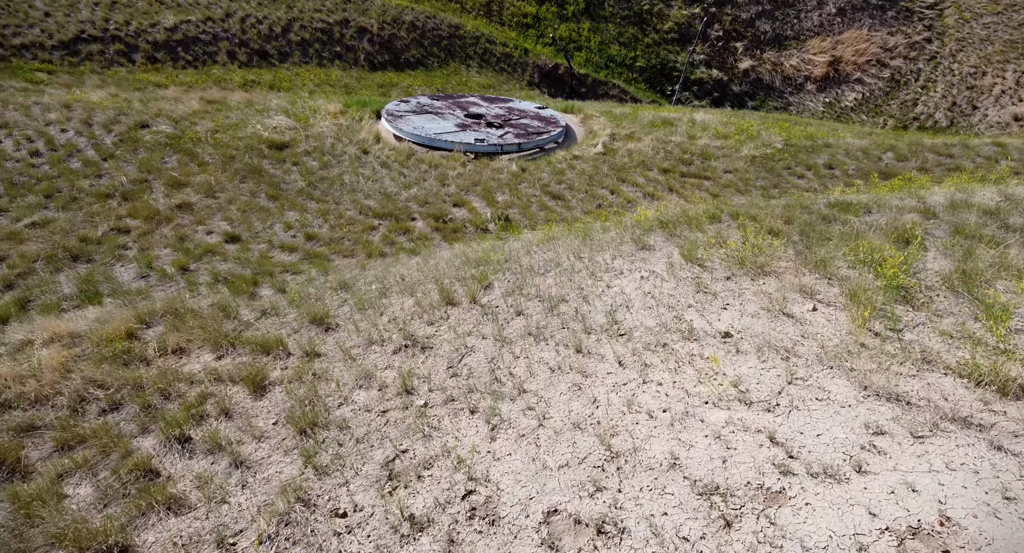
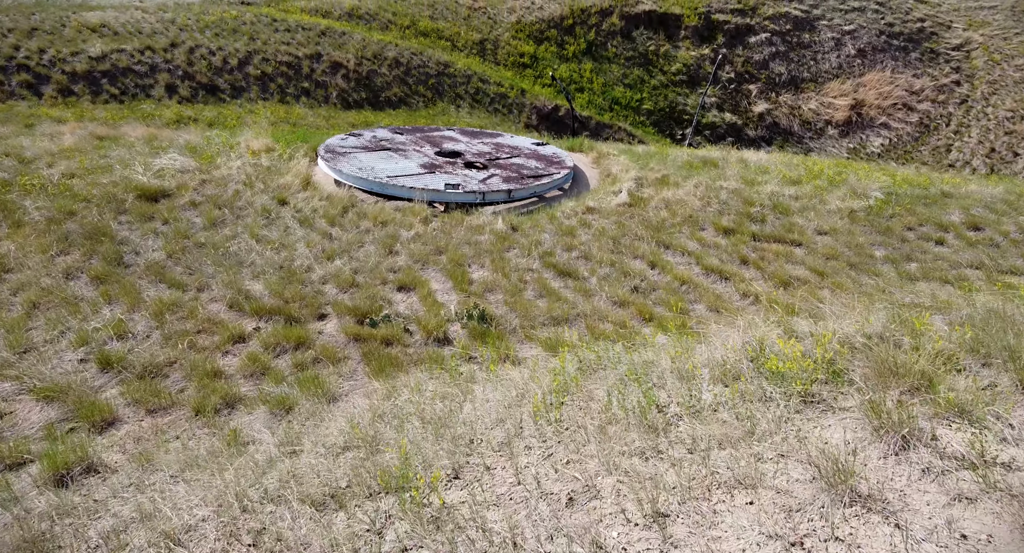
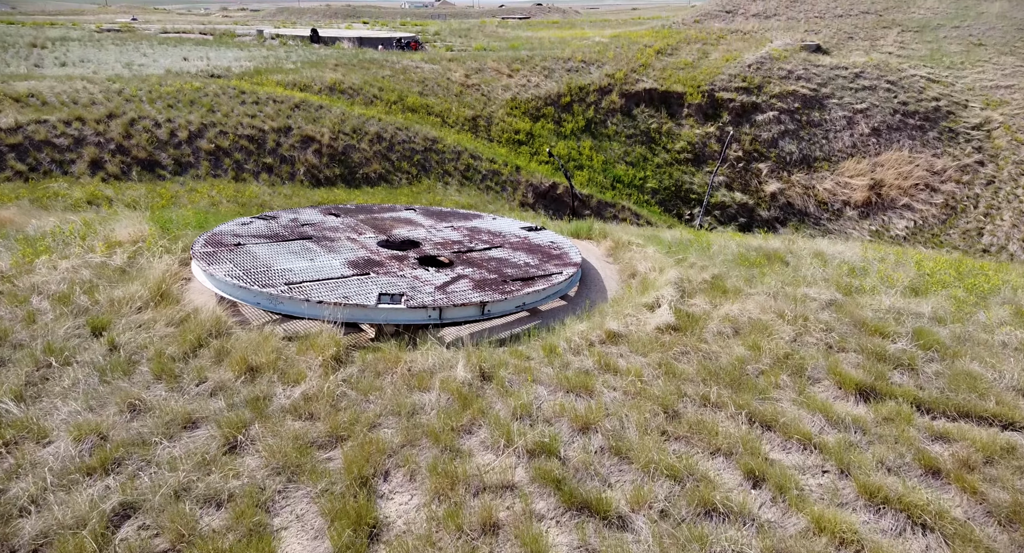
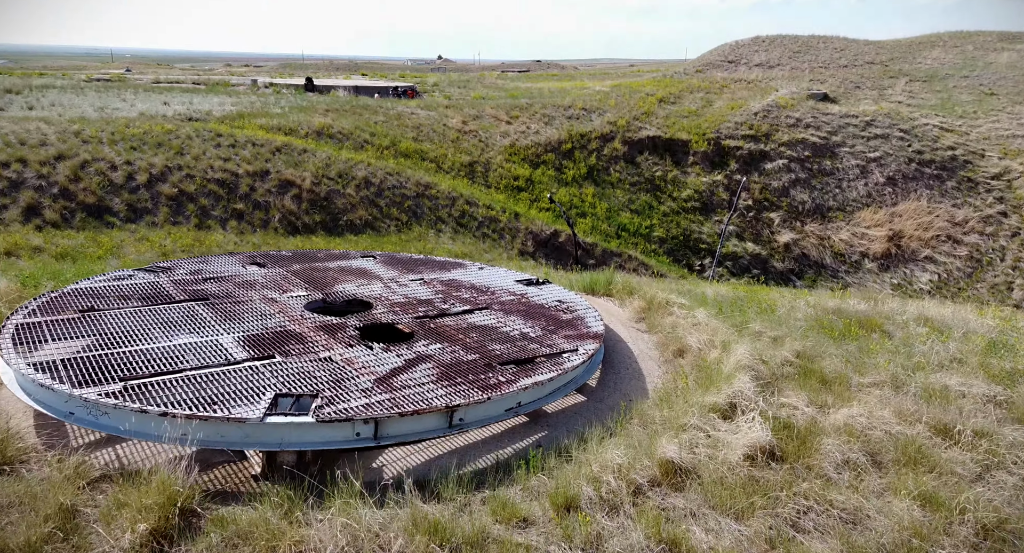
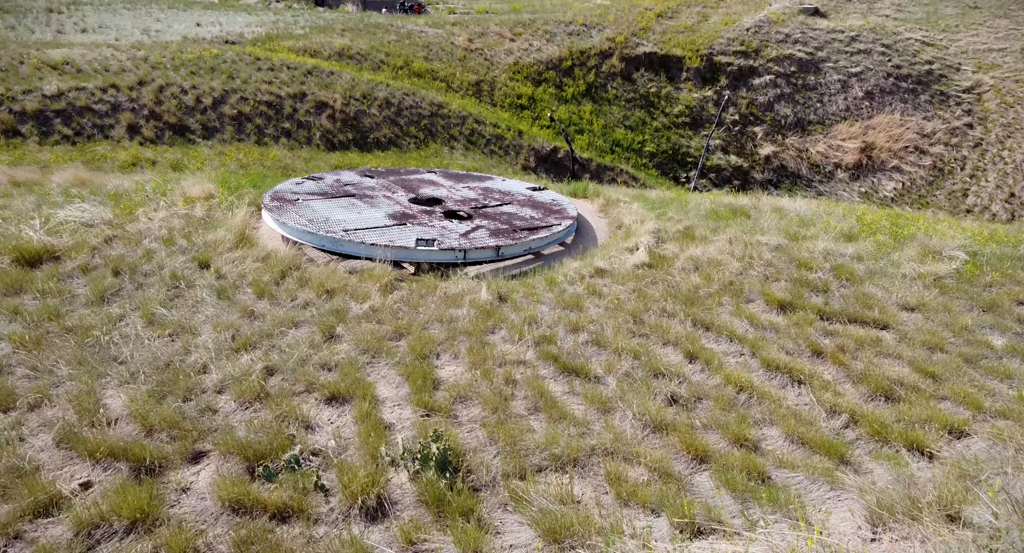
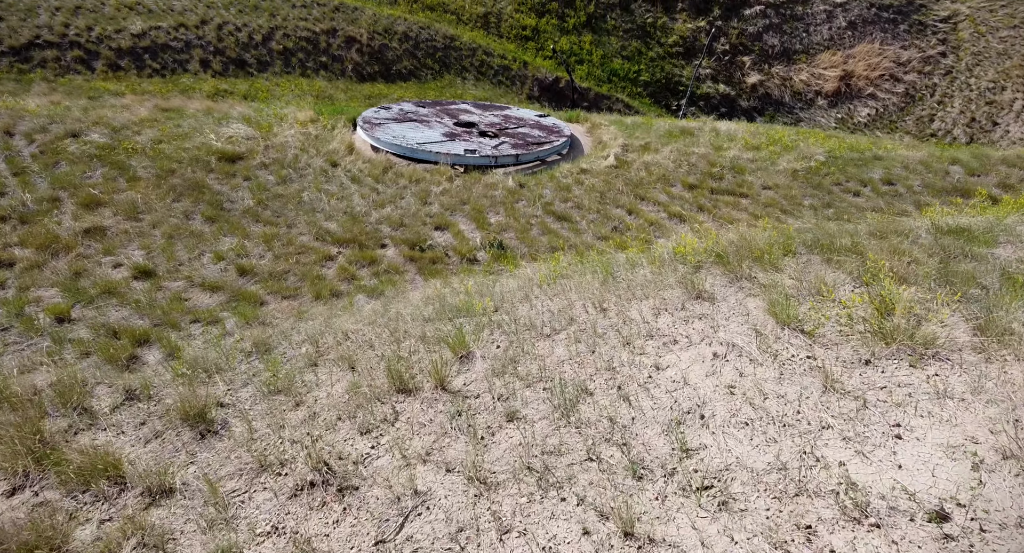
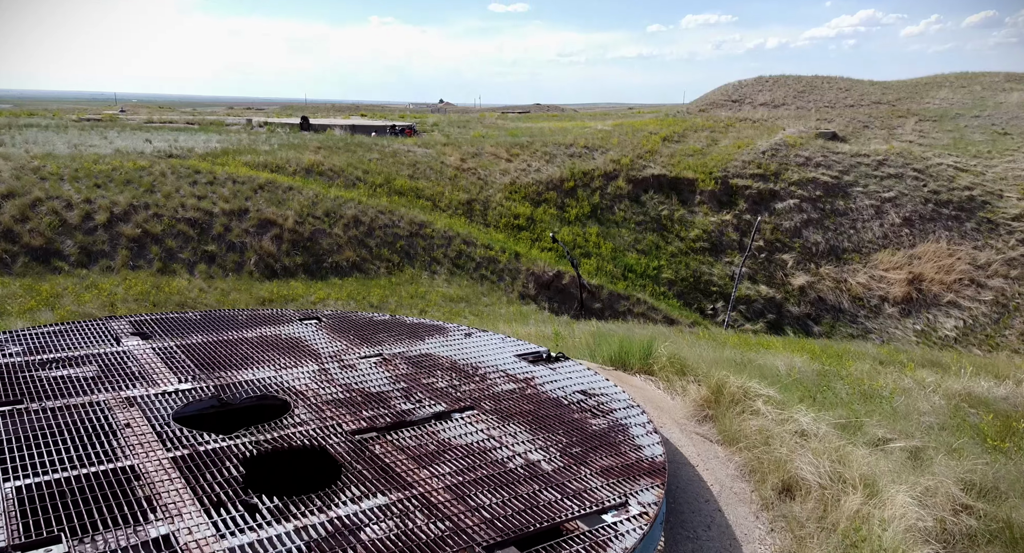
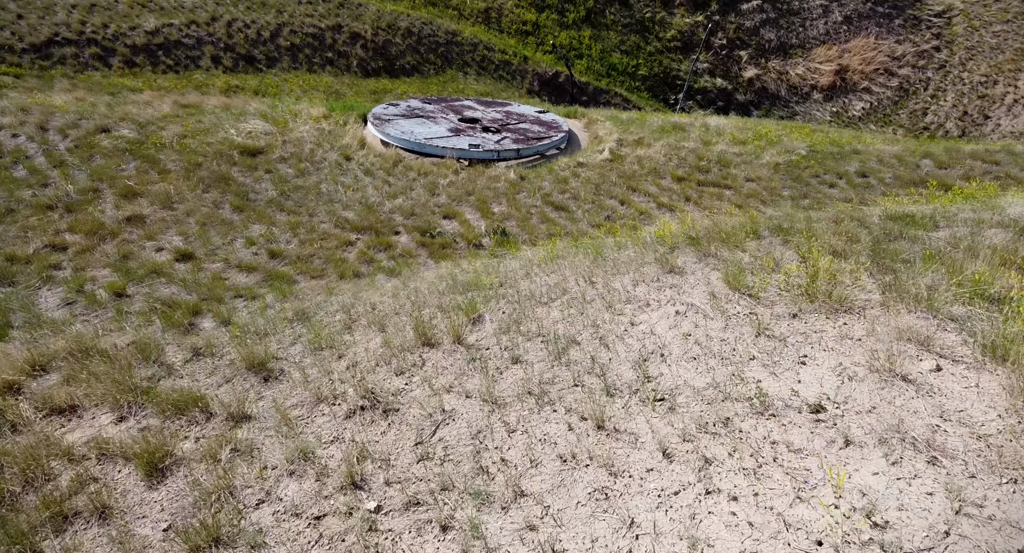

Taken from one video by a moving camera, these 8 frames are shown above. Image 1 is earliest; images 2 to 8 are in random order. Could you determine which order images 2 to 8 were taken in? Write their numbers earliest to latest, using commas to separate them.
8, 6, 2, 5, 3, 4, 7
